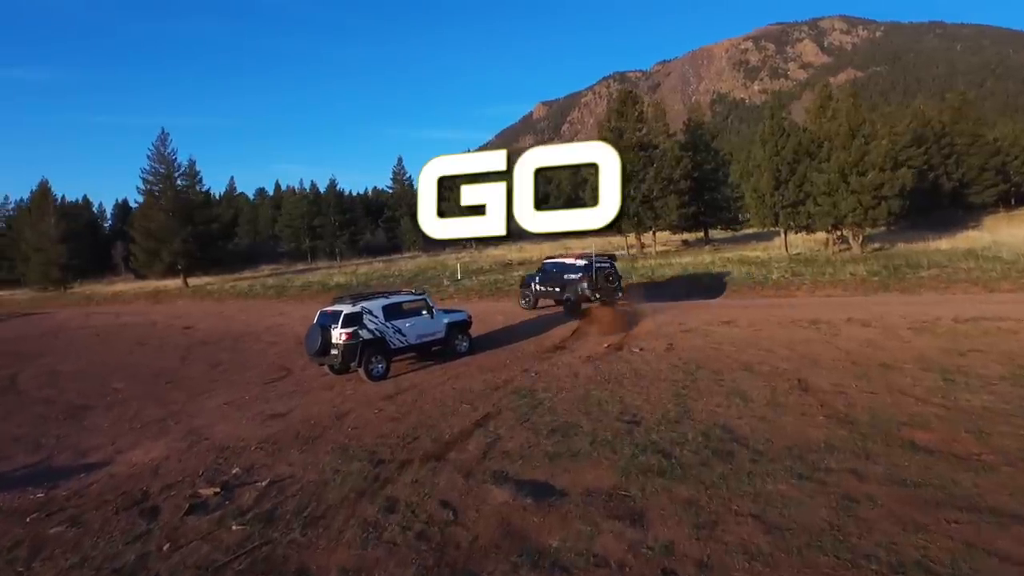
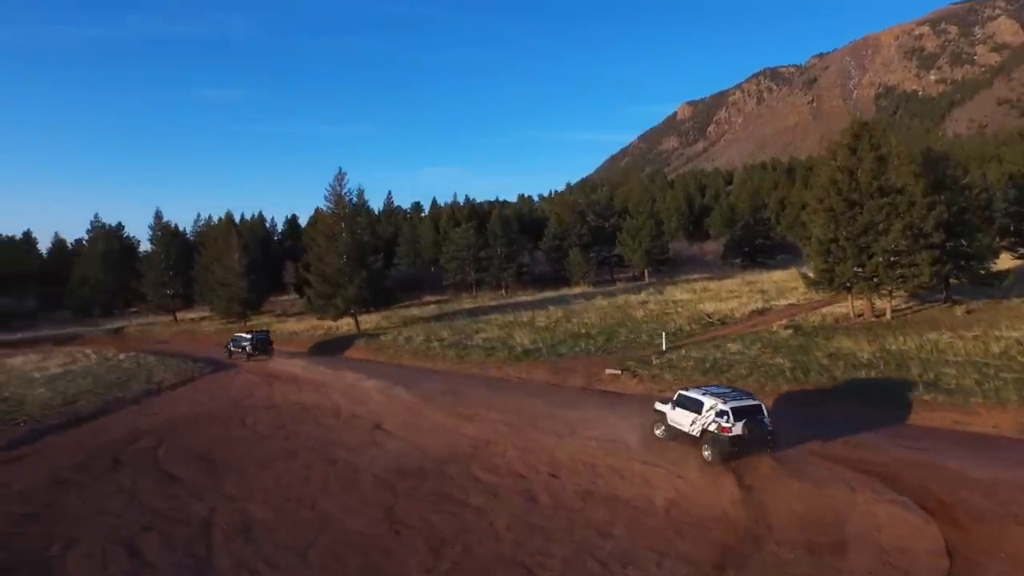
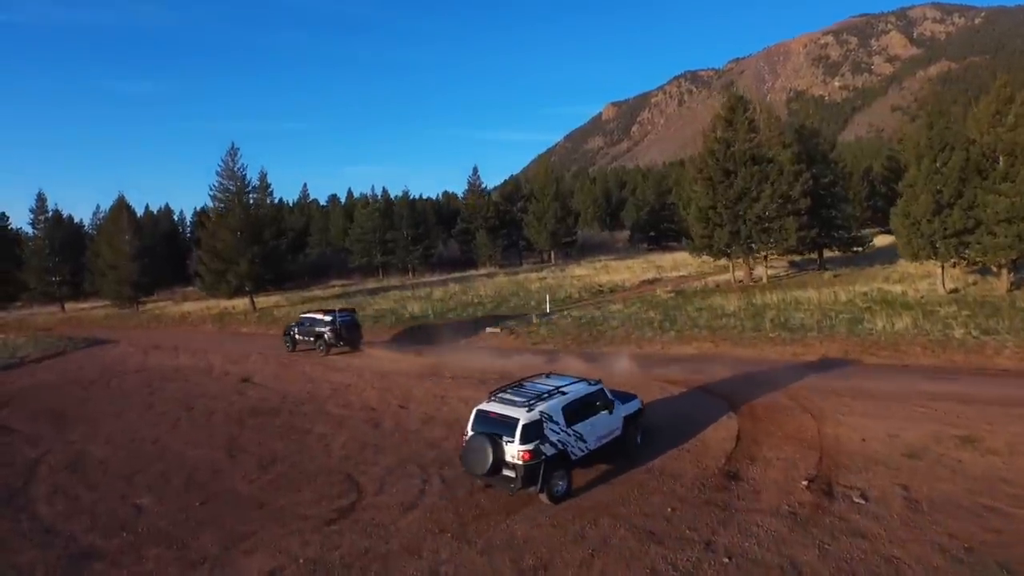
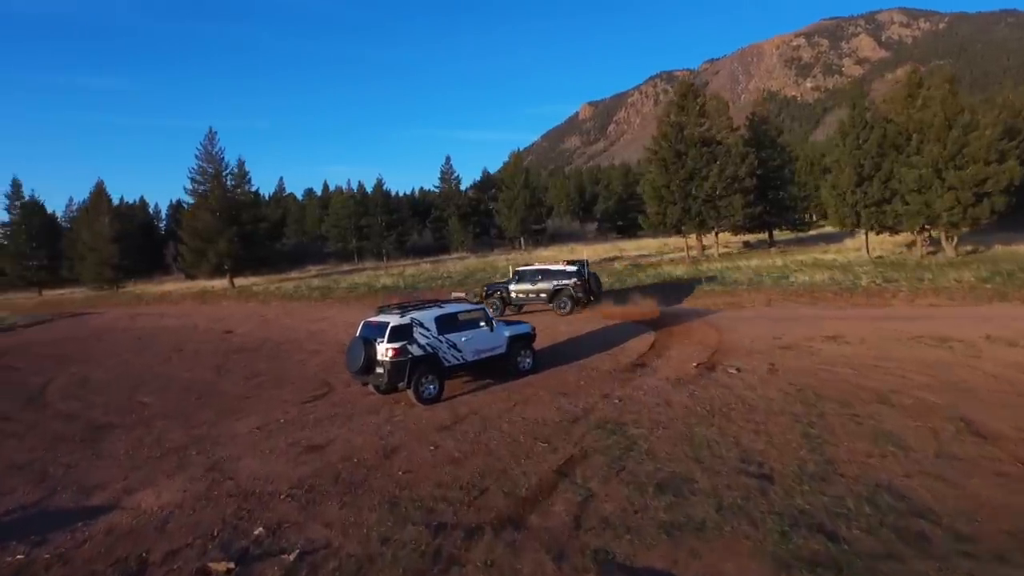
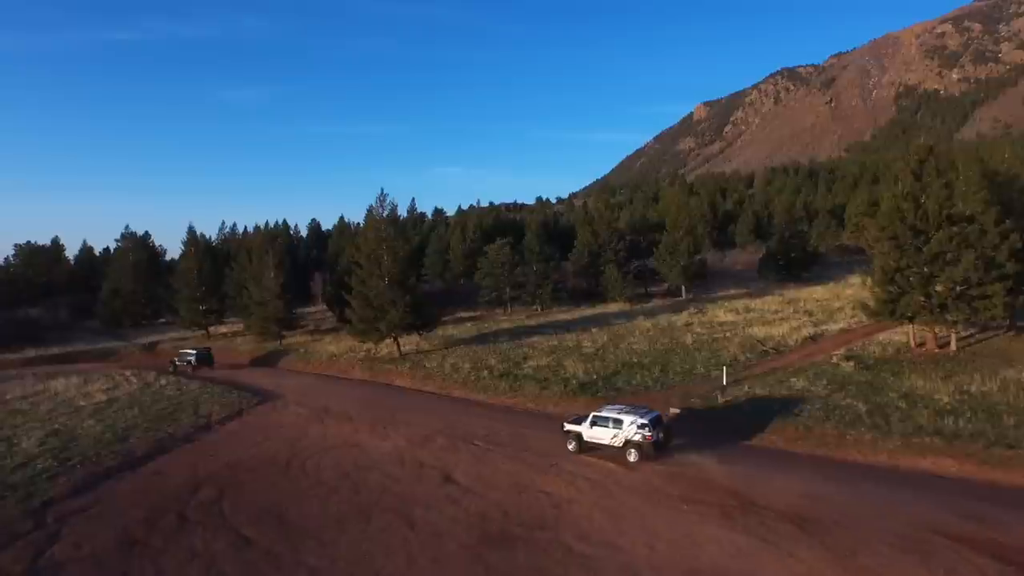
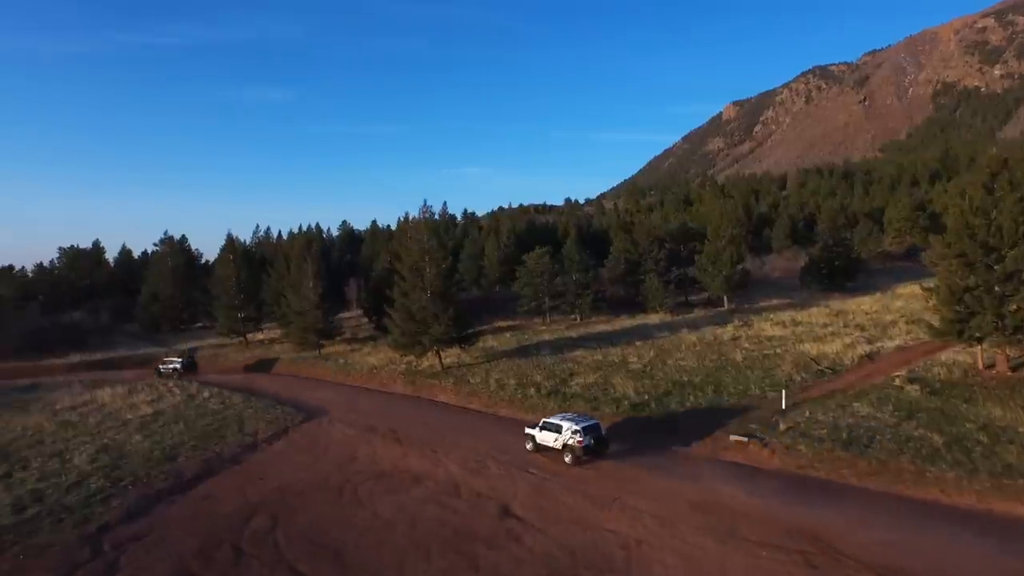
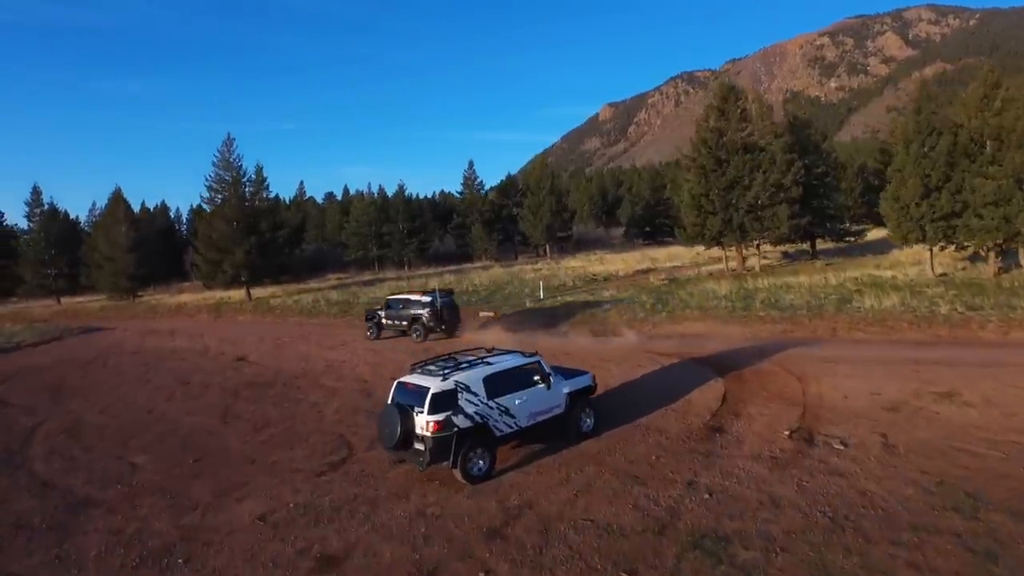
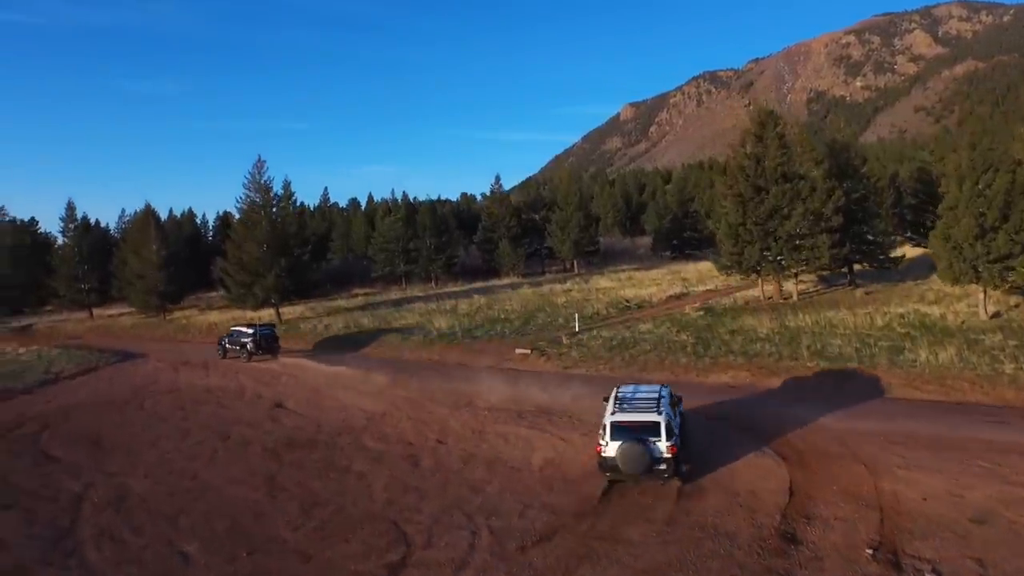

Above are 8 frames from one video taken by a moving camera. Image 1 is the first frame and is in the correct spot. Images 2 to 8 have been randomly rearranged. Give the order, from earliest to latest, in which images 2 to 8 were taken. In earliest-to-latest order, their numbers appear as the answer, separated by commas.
4, 7, 3, 8, 2, 5, 6
